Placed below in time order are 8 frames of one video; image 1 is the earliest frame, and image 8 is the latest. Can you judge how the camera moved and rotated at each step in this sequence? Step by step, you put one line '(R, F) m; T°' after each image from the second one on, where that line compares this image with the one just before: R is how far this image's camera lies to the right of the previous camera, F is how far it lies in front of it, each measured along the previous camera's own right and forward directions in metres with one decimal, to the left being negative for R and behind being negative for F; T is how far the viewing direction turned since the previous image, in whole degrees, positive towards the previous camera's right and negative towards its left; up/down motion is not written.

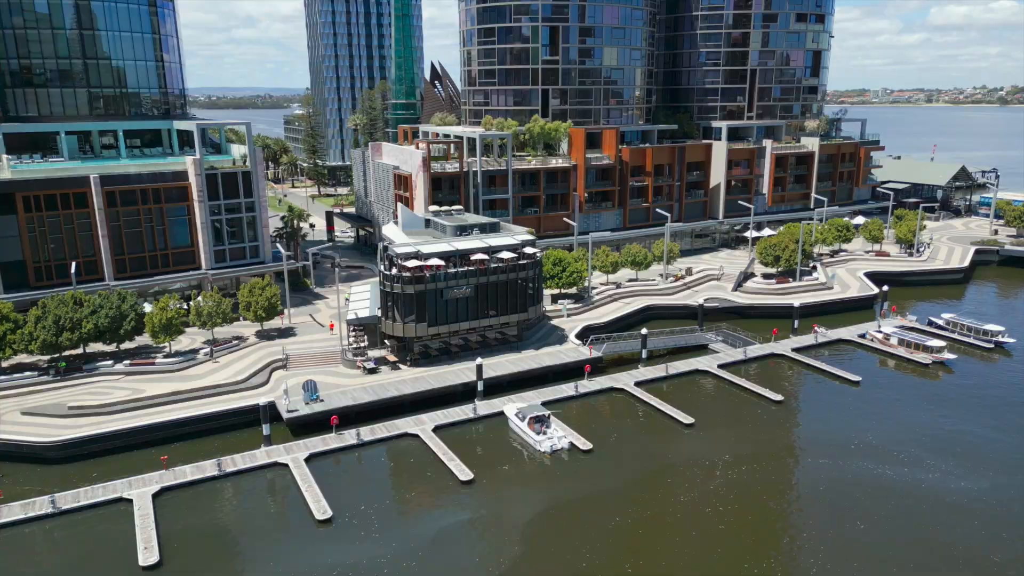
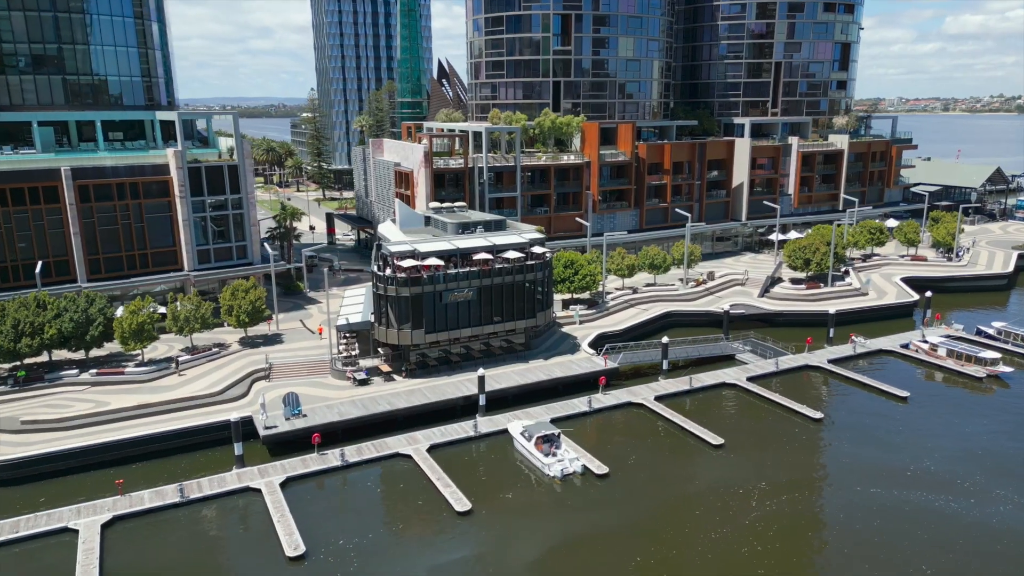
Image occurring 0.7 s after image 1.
(+0.4, +6.2) m; -1°
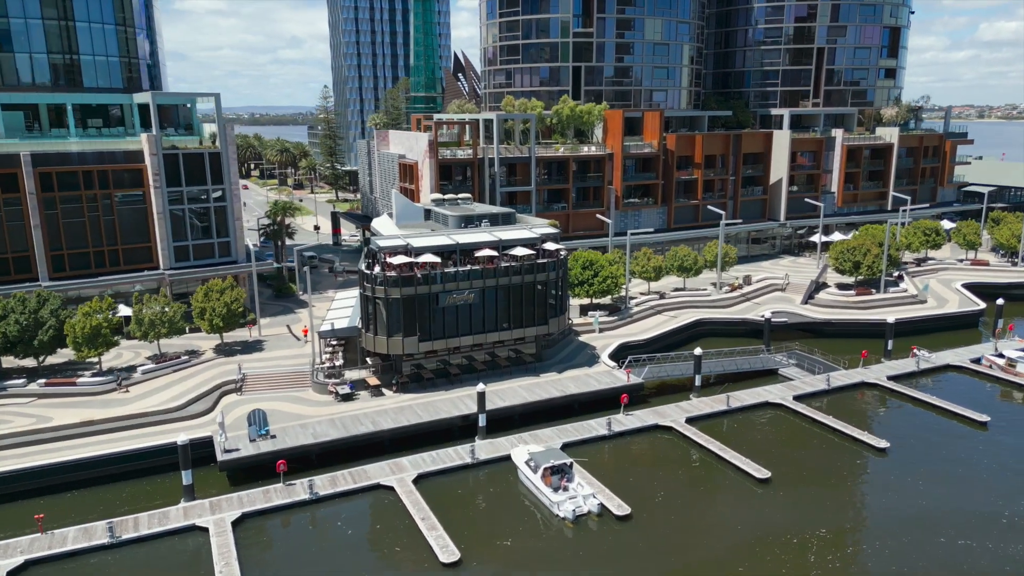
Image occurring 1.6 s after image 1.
(+1.1, +7.9) m; -2°
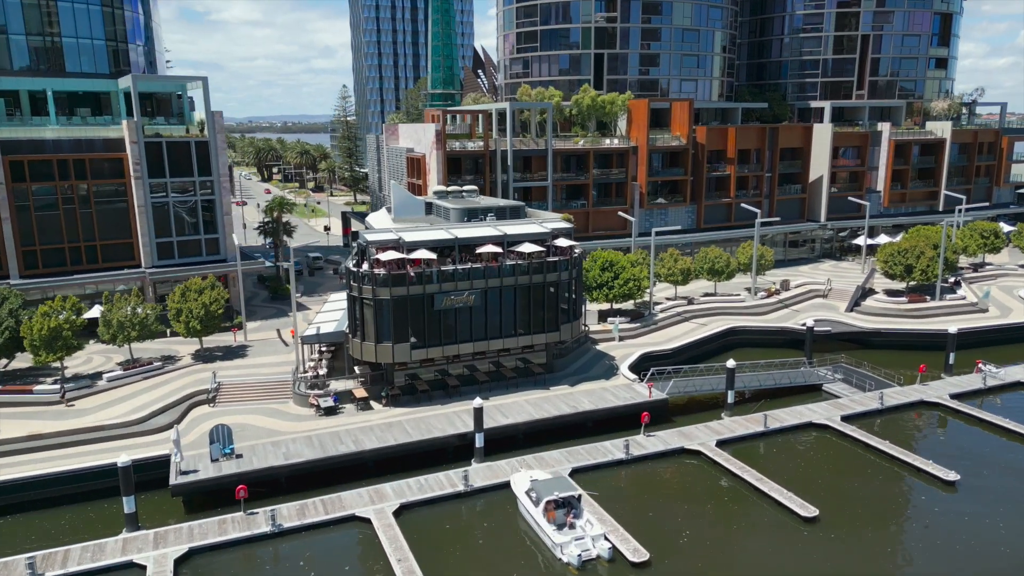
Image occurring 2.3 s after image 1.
(+1.3, +6.0) m; -2°
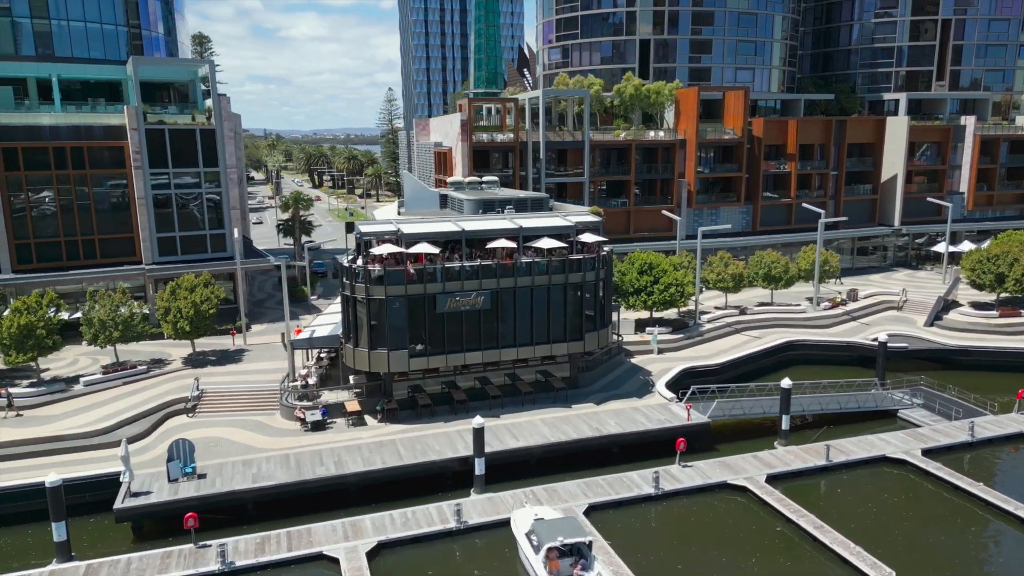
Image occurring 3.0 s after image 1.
(+2.1, +6.1) m; -4°
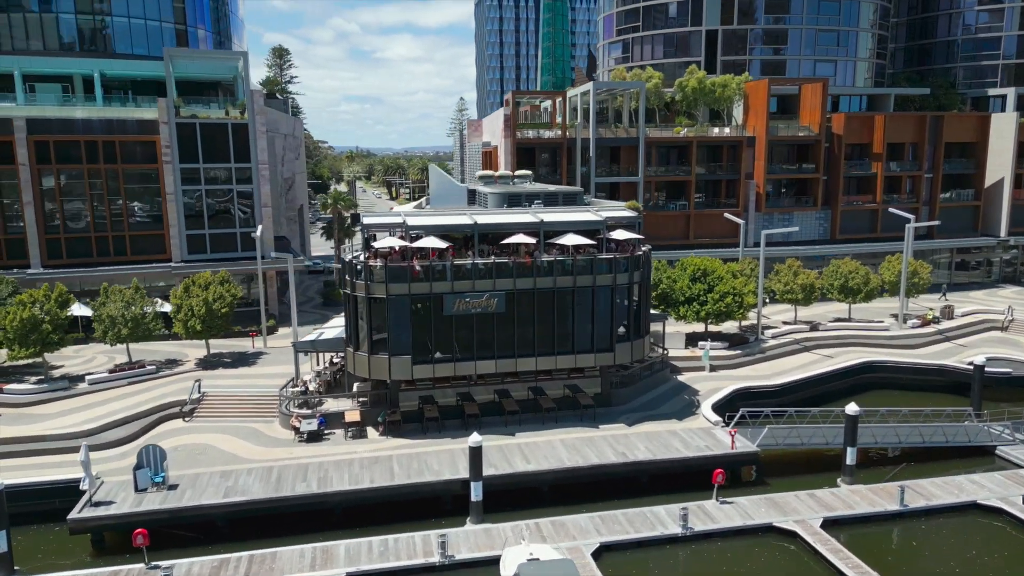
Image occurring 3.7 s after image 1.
(+3.0, +4.6) m; -6°
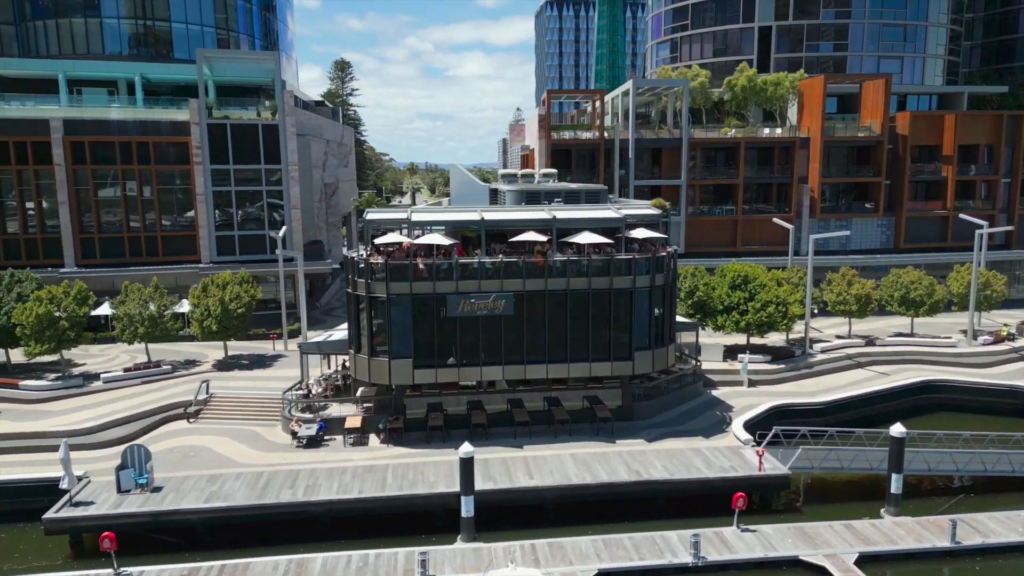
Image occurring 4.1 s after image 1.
(+2.5, +2.4) m; -5°
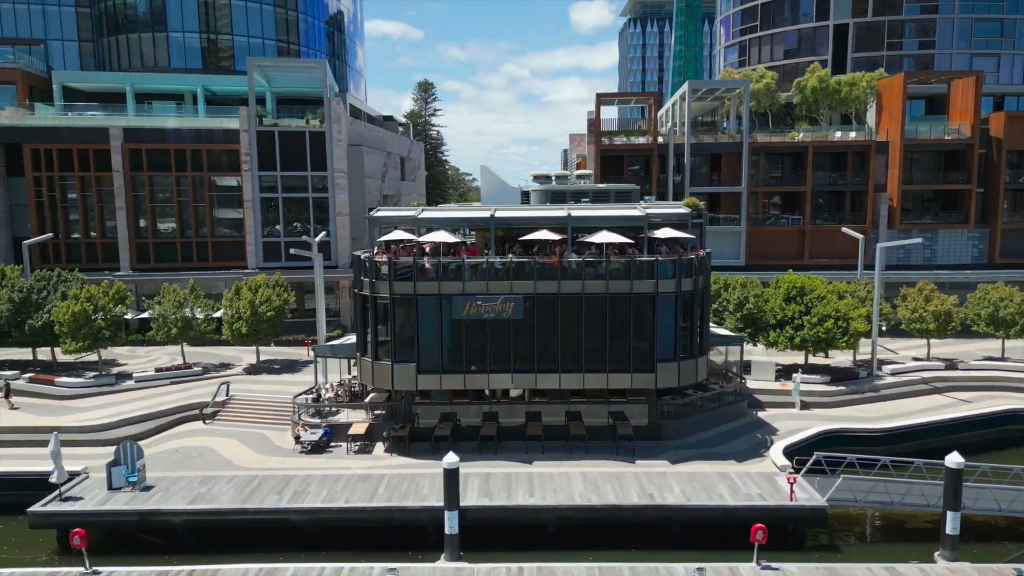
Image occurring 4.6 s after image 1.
(+3.3, +2.4) m; -7°
